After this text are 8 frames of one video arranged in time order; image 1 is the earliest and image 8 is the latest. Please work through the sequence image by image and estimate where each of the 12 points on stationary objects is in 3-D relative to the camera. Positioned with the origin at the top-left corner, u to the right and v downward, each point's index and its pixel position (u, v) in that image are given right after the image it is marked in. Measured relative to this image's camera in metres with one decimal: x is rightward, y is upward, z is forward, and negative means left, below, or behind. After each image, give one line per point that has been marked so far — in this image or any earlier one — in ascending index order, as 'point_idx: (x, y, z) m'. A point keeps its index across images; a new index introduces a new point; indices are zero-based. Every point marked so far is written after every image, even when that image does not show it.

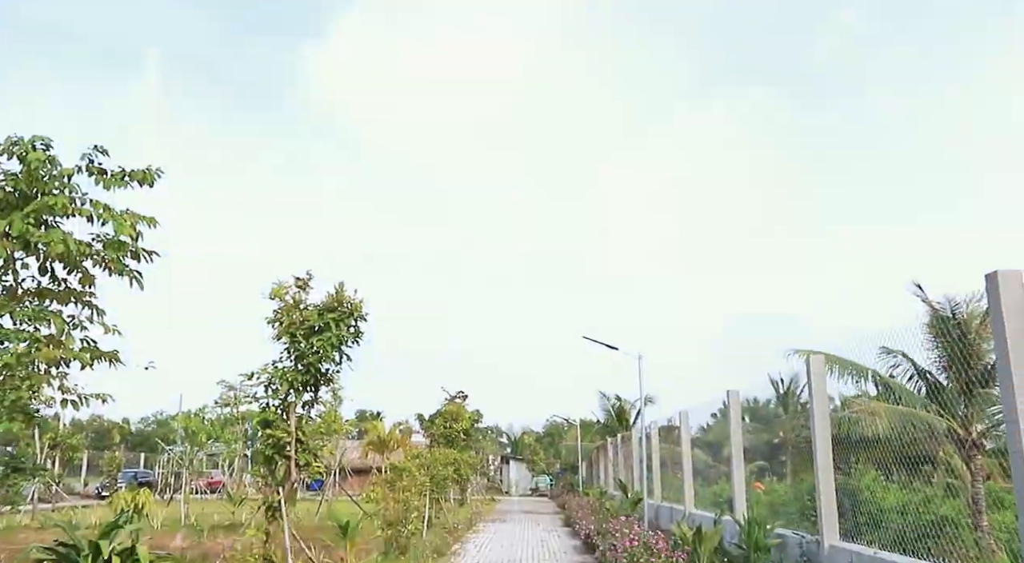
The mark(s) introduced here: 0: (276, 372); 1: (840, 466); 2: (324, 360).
0: (-2.3, -0.9, +6.7) m
1: (+3.1, -1.7, +6.2) m
2: (-1.8, -0.7, +6.7) m
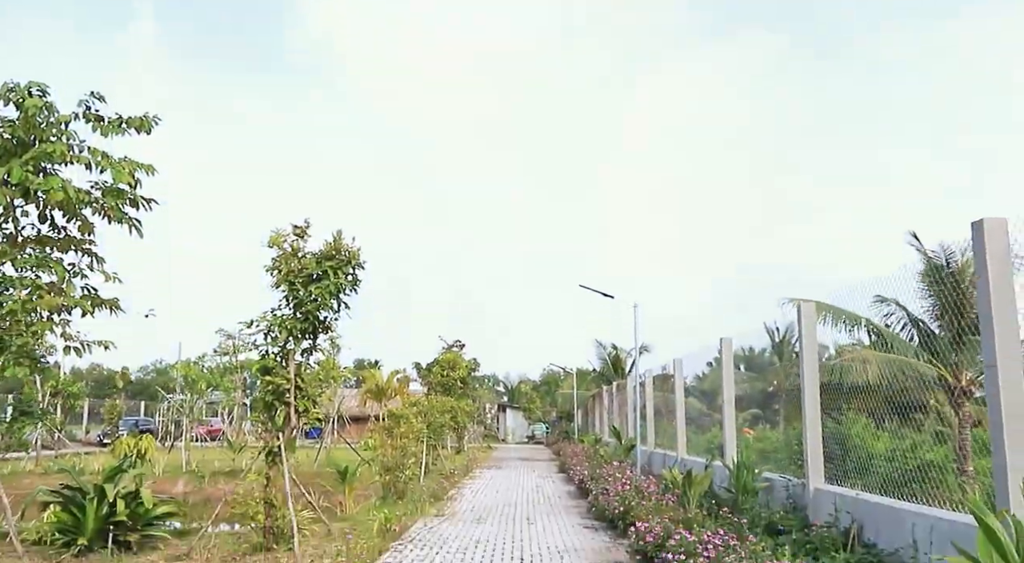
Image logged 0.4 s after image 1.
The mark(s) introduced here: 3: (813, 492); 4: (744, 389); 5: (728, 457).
0: (-2.3, -0.4, +6.7) m
1: (+3.0, -1.2, +6.3) m
2: (-1.8, -0.2, +6.8) m
3: (+3.0, -2.1, +6.8) m
4: (+3.1, -1.4, +9.0) m
5: (+3.1, -2.5, +9.6) m
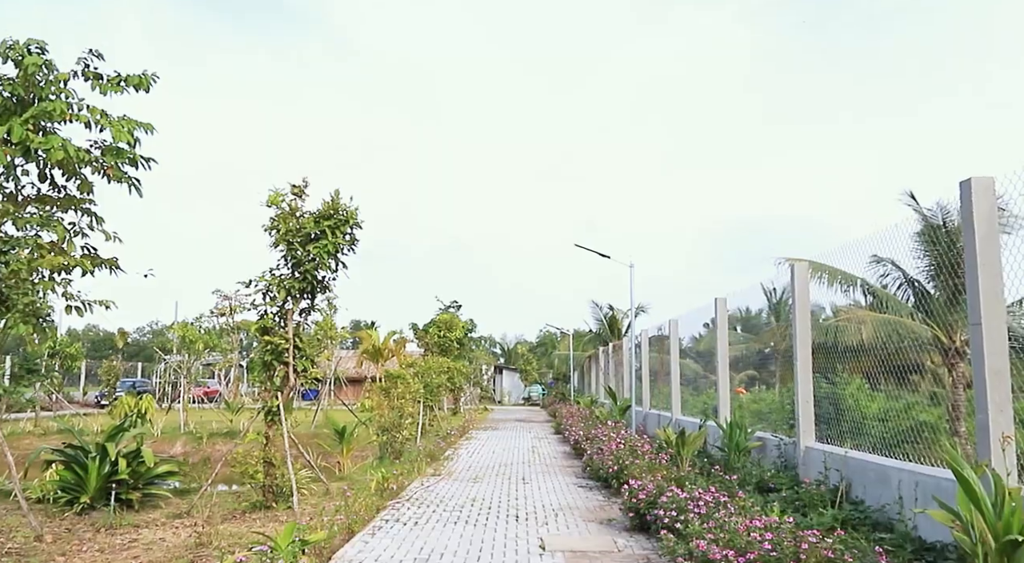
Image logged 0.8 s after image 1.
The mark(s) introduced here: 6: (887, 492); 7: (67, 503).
0: (-2.3, 0.0, +6.7) m
1: (+3.0, -0.9, +6.4) m
2: (-1.9, +0.1, +6.8) m
3: (+2.9, -1.7, +6.9) m
4: (+3.0, -0.9, +9.1) m
5: (+3.0, -1.9, +9.7) m
6: (+2.9, -1.6, +5.4) m
7: (-5.4, -2.7, +8.3) m
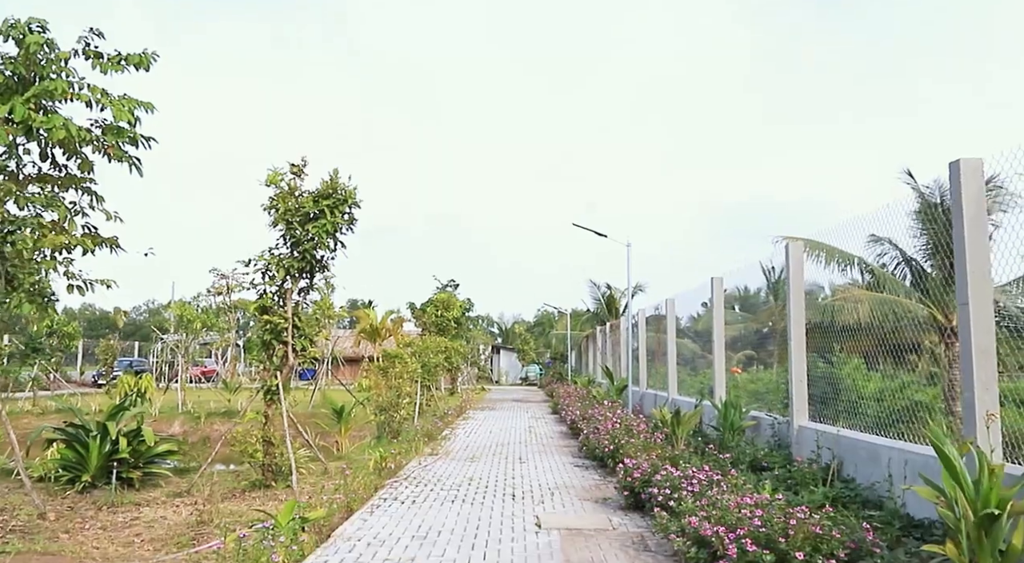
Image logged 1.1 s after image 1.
0: (-2.4, +0.2, +6.8) m
1: (+3.0, -0.7, +6.5) m
2: (-1.9, +0.3, +6.8) m
3: (+2.9, -1.5, +7.0) m
4: (+3.0, -0.7, +9.1) m
5: (+3.0, -1.7, +9.9) m
6: (+2.9, -1.5, +5.5) m
7: (-5.4, -2.4, +8.4) m
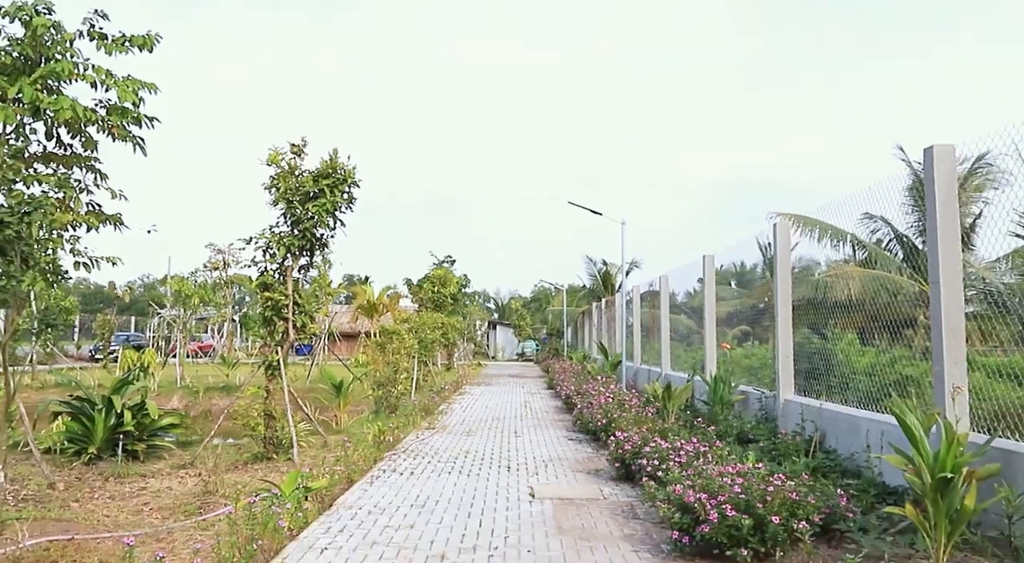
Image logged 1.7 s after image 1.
0: (-2.4, +0.4, +7.0) m
1: (+2.9, -0.5, +6.7) m
2: (-2.0, +0.5, +7.0) m
3: (+2.8, -1.3, +7.3) m
4: (+2.9, -0.4, +9.4) m
5: (+2.9, -1.3, +10.1) m
6: (+2.8, -1.3, +5.7) m
7: (-5.5, -2.2, +8.7) m
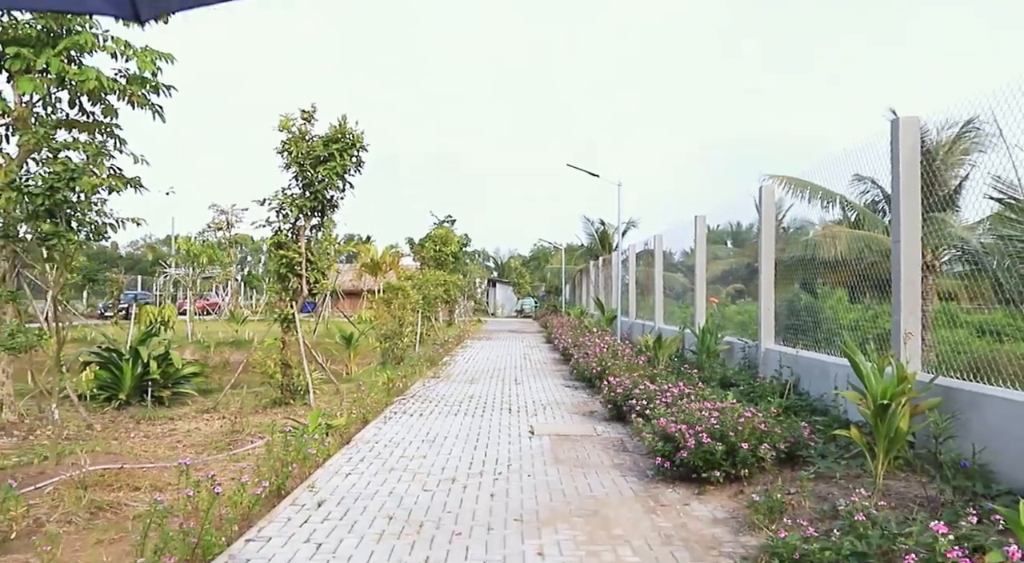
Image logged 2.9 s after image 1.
0: (-2.4, +0.9, +7.5) m
1: (+2.9, 0.0, +7.3) m
2: (-2.0, +1.0, +7.5) m
3: (+2.9, -0.8, +7.9) m
4: (+3.0, +0.3, +10.0) m
5: (+2.9, -0.7, +10.8) m
6: (+2.9, -0.9, +6.4) m
7: (-5.5, -1.6, +9.4) m
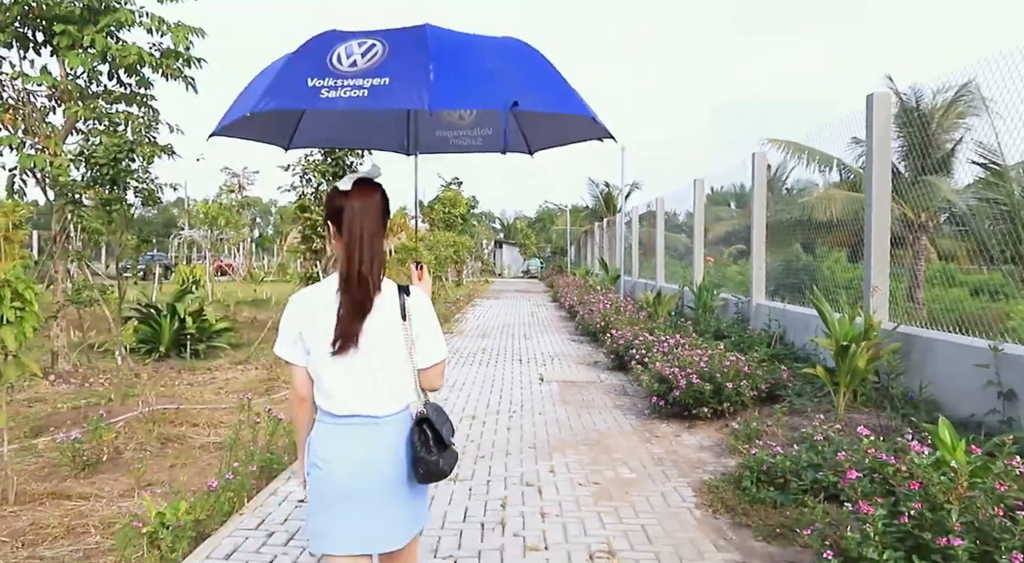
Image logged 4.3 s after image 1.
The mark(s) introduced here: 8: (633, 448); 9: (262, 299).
0: (-2.3, +1.4, +8.2) m
1: (+3.1, +0.4, +8.0) m
2: (-1.8, +1.5, +8.2) m
3: (+3.0, -0.3, +8.7) m
4: (+3.1, +0.9, +10.7) m
5: (+3.1, 0.0, +11.5) m
6: (+3.0, -0.5, +7.2) m
7: (-5.3, -1.0, +10.2) m
8: (+1.0, -1.4, +5.8) m
9: (-6.5, -0.4, +18.2) m
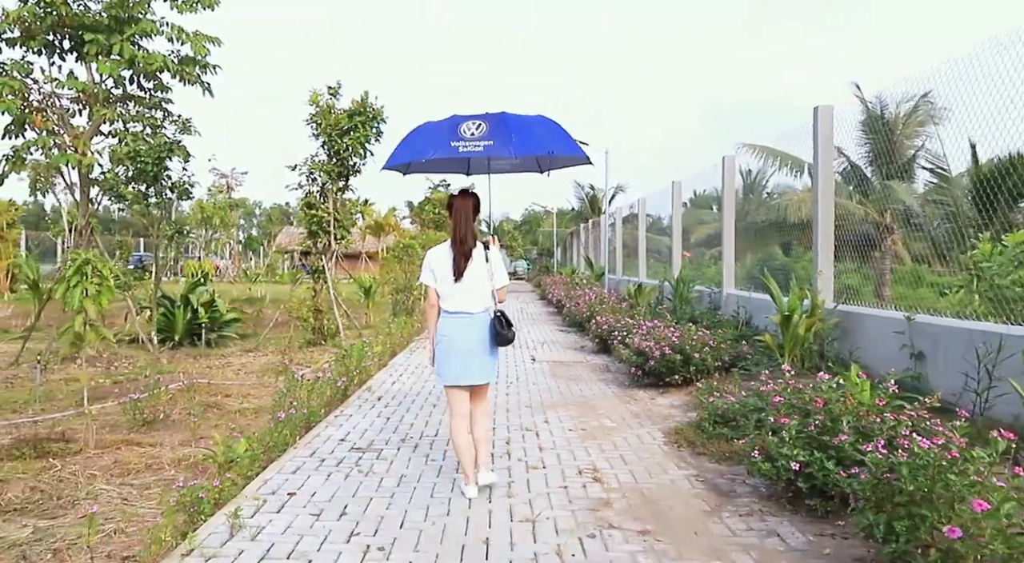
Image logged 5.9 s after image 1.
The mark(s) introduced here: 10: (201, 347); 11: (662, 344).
0: (-2.3, +1.5, +9.2) m
1: (+3.0, +0.6, +9.1) m
2: (-1.9, +1.6, +9.2) m
3: (+2.9, -0.1, +9.8) m
4: (+3.0, +1.0, +11.8) m
5: (+2.9, +0.1, +12.6) m
6: (+3.0, -0.4, +8.2) m
7: (-5.4, -0.9, +11.2) m
8: (+1.0, -1.3, +6.9) m
9: (-6.8, -0.3, +19.1) m
10: (-4.8, -0.9, +10.9) m
11: (+1.6, -0.7, +7.5) m
